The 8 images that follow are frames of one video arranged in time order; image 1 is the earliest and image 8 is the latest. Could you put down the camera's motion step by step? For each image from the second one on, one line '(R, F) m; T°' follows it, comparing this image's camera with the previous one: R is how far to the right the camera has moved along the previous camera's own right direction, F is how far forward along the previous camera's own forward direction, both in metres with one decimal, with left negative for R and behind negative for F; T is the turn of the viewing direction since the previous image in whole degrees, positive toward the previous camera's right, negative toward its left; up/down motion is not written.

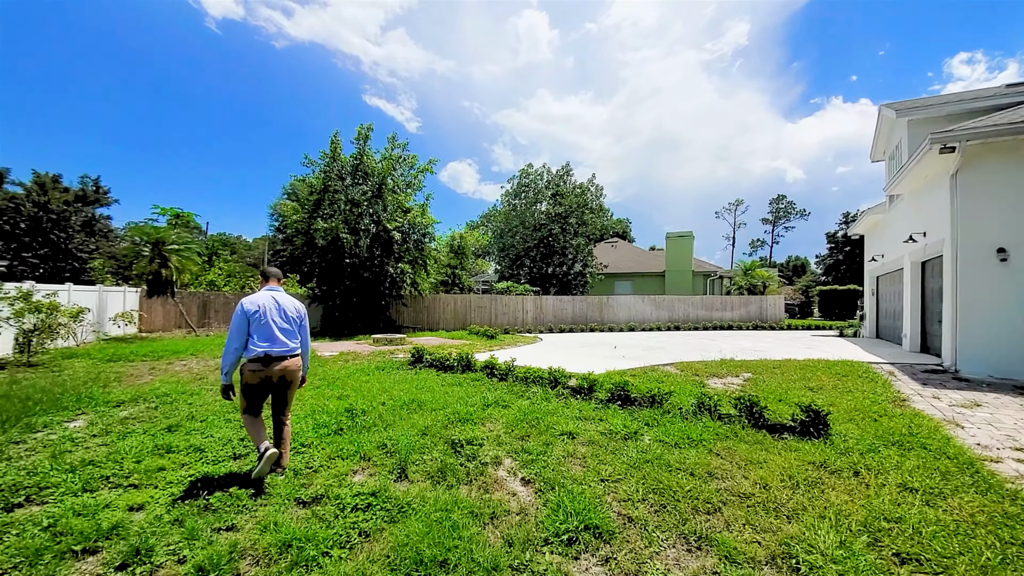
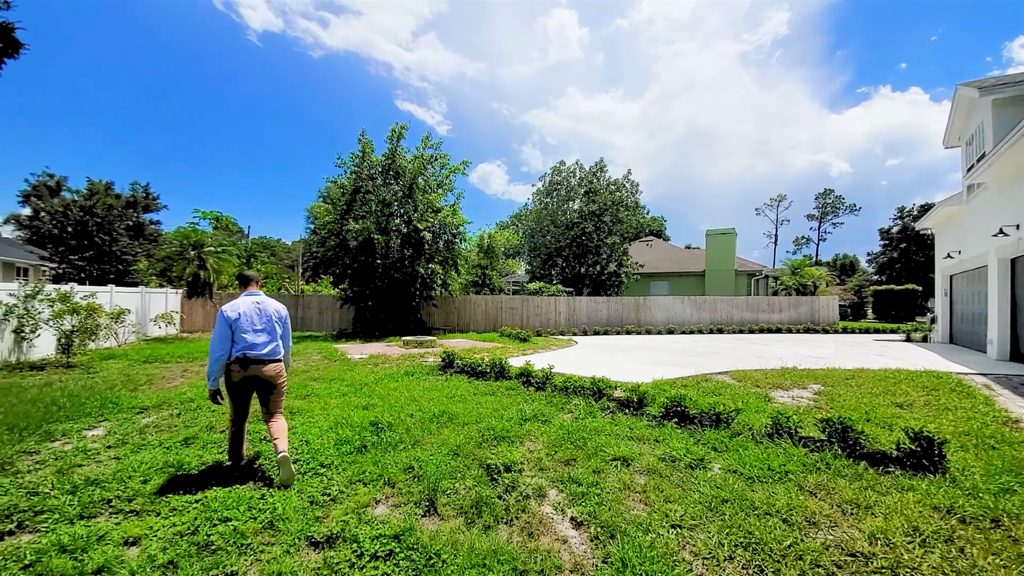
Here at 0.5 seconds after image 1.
(-0.1, +0.4) m; -4°
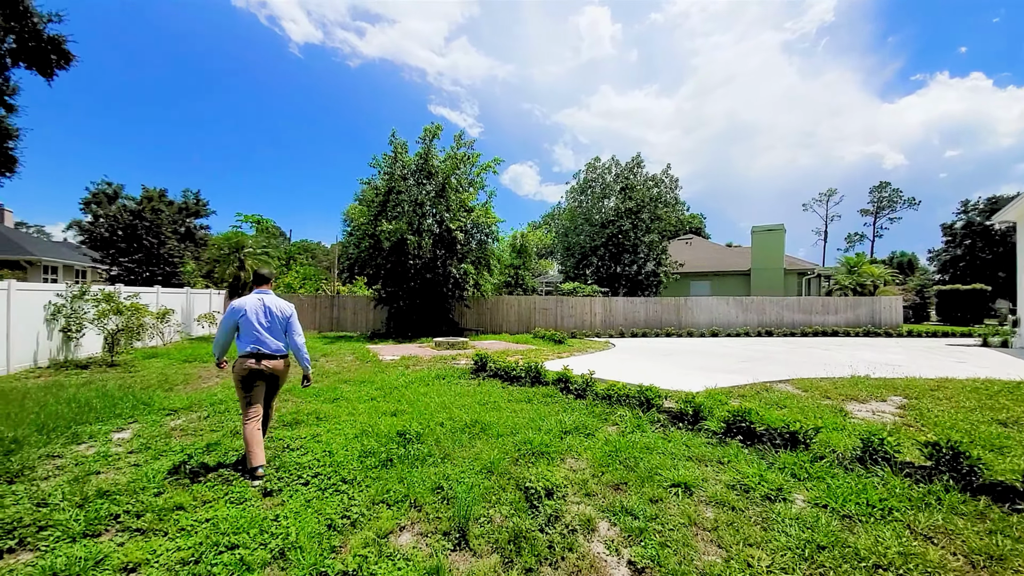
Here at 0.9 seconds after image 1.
(-0.1, +0.4) m; -4°
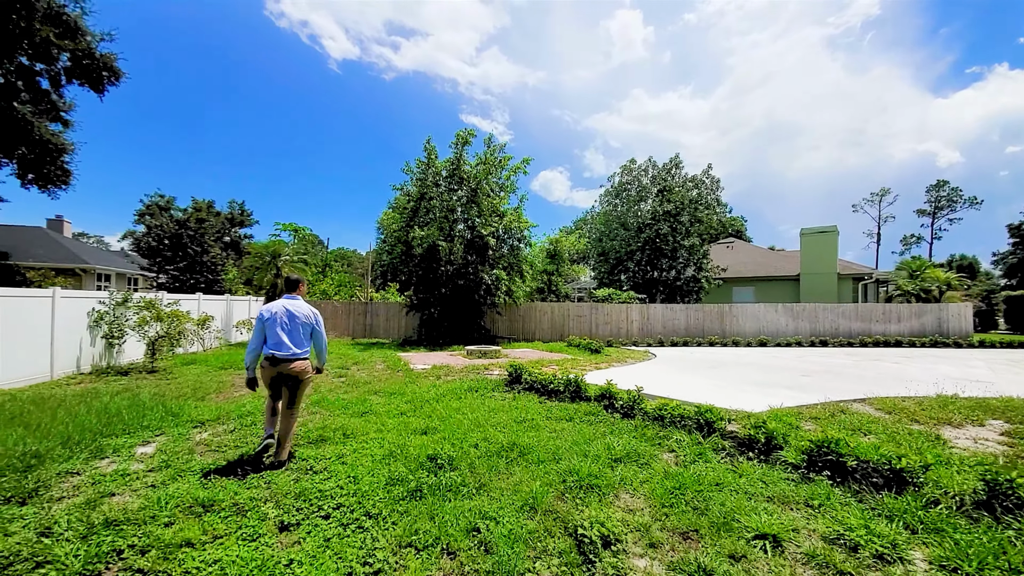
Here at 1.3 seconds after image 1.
(-0.1, +0.4) m; -4°
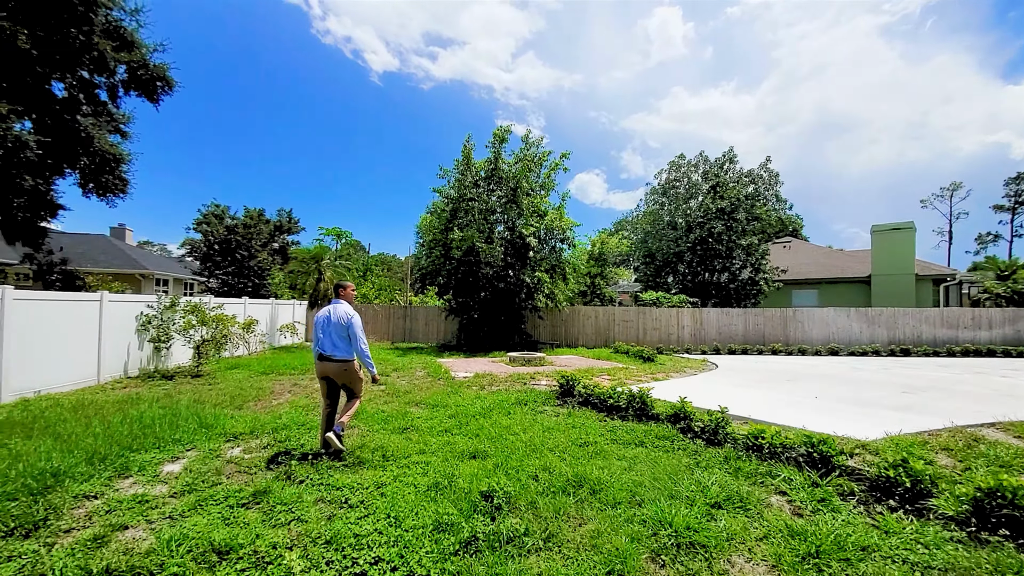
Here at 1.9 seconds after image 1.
(-0.2, +0.5) m; -5°
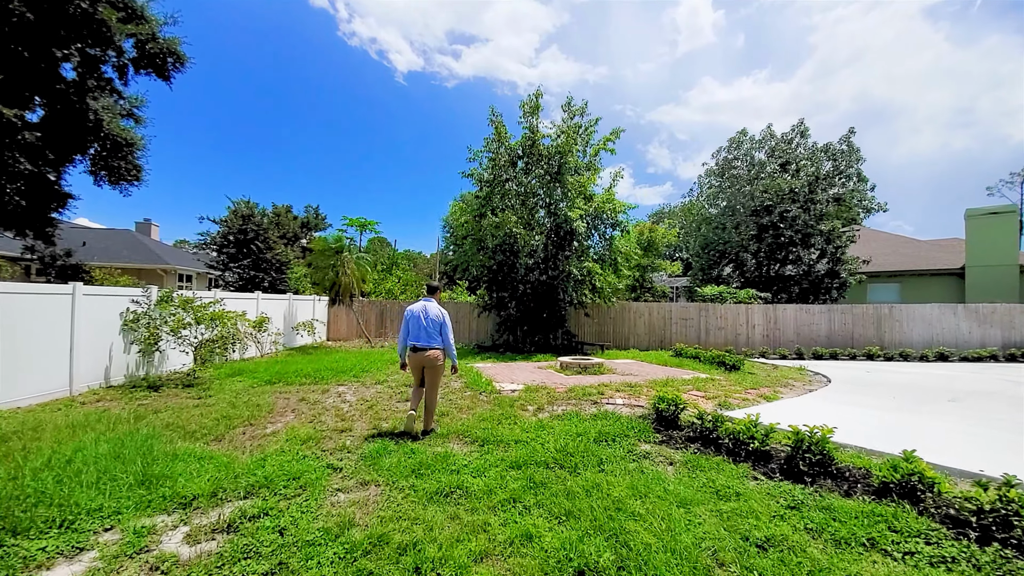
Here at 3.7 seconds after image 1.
(-0.5, +1.5) m; -3°
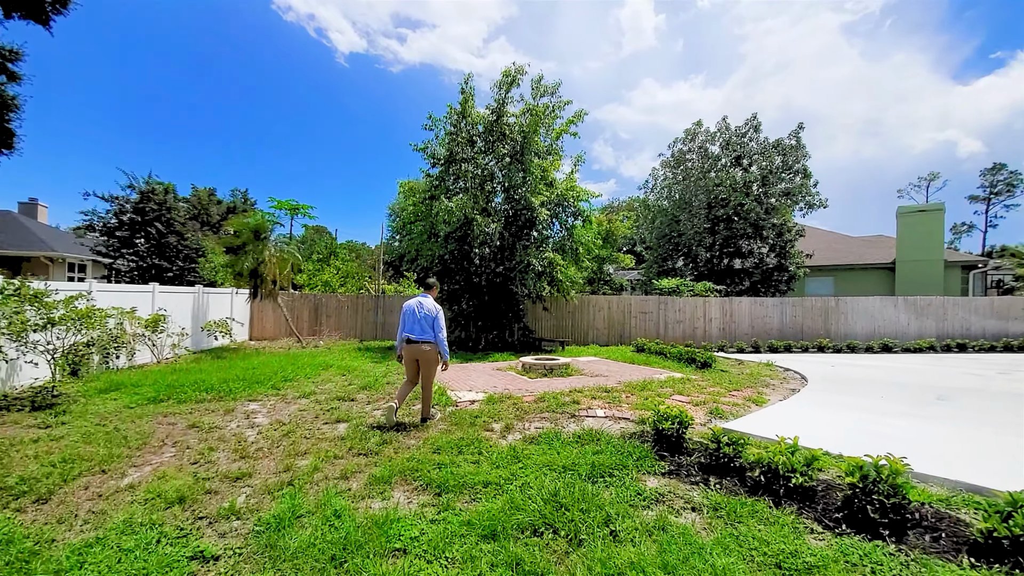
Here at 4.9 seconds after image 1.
(-0.1, +0.9) m; +7°
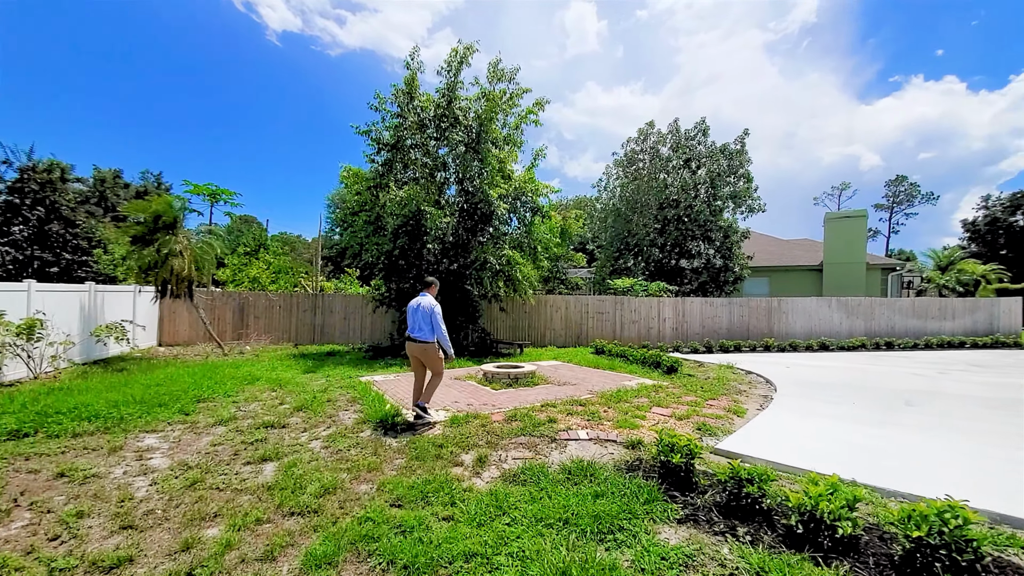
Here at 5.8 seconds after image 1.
(-0.2, +0.6) m; +7°
